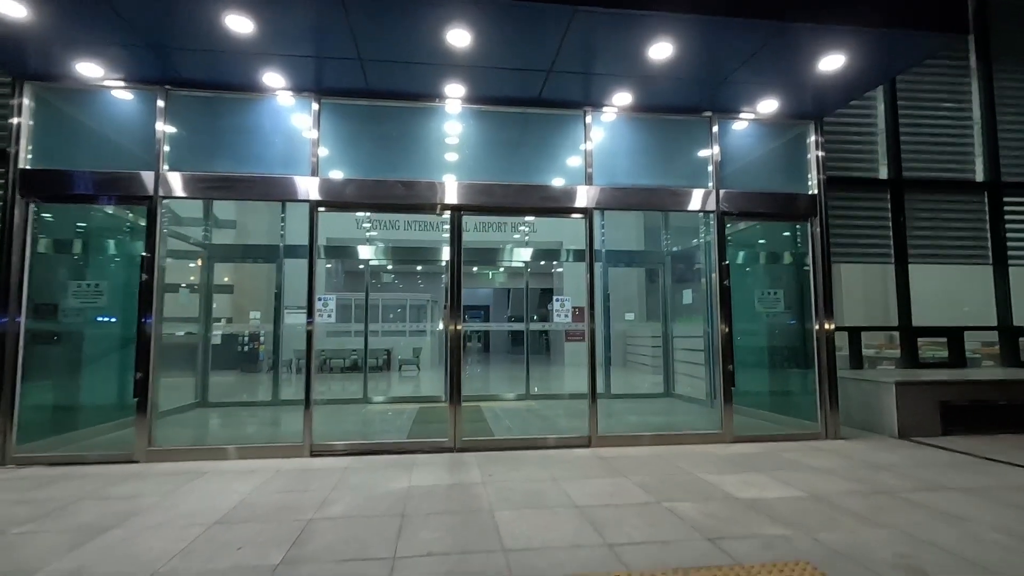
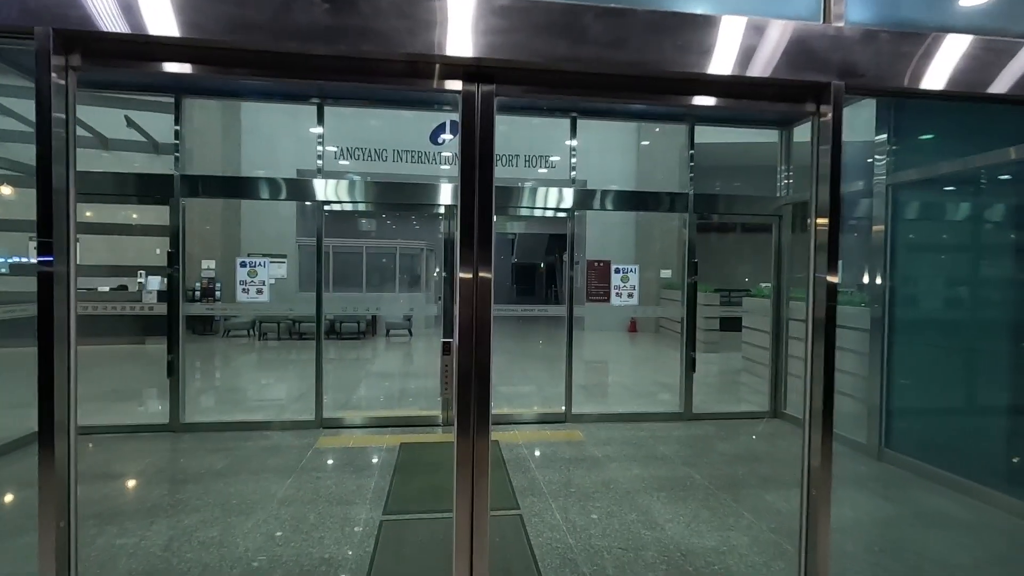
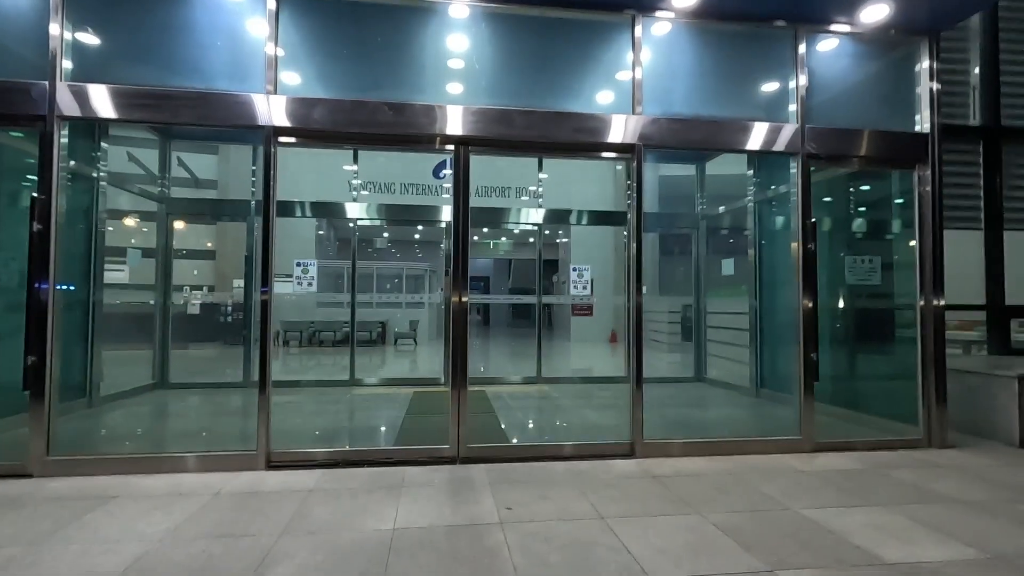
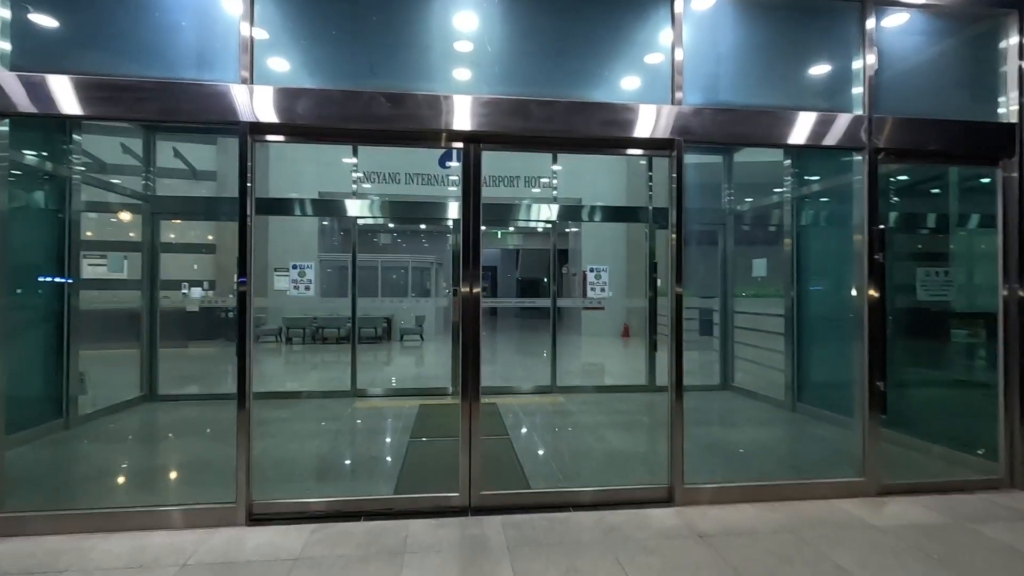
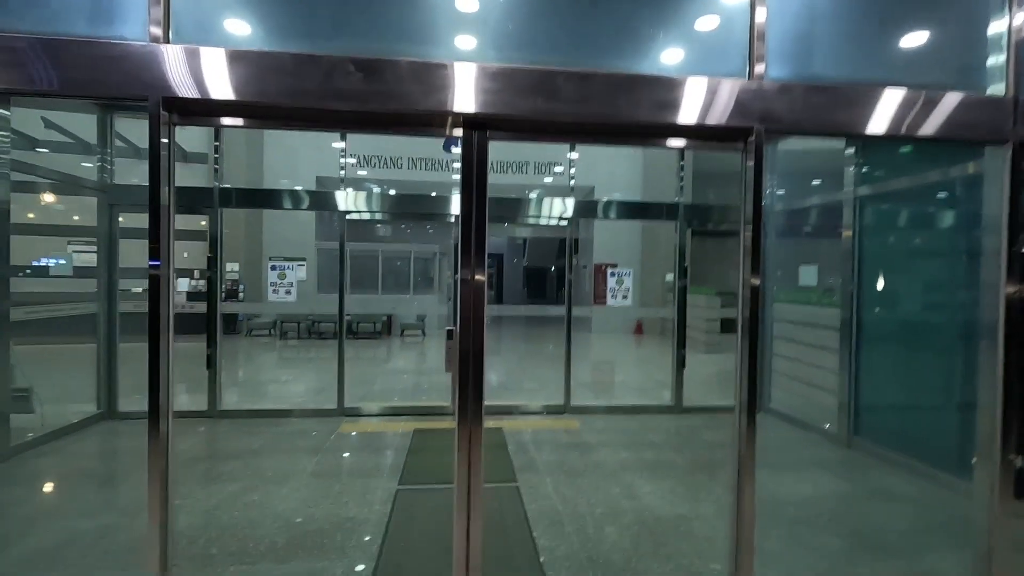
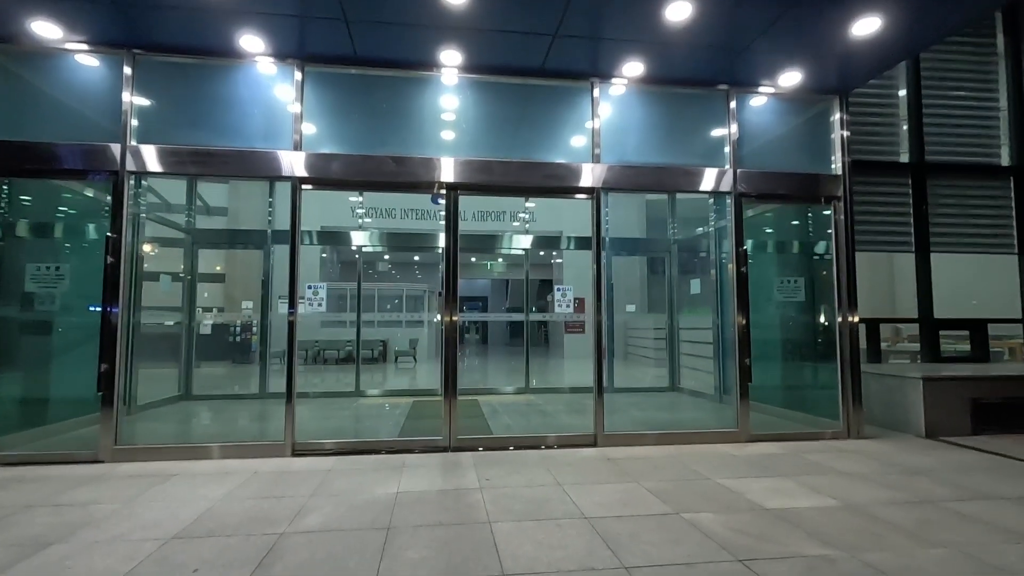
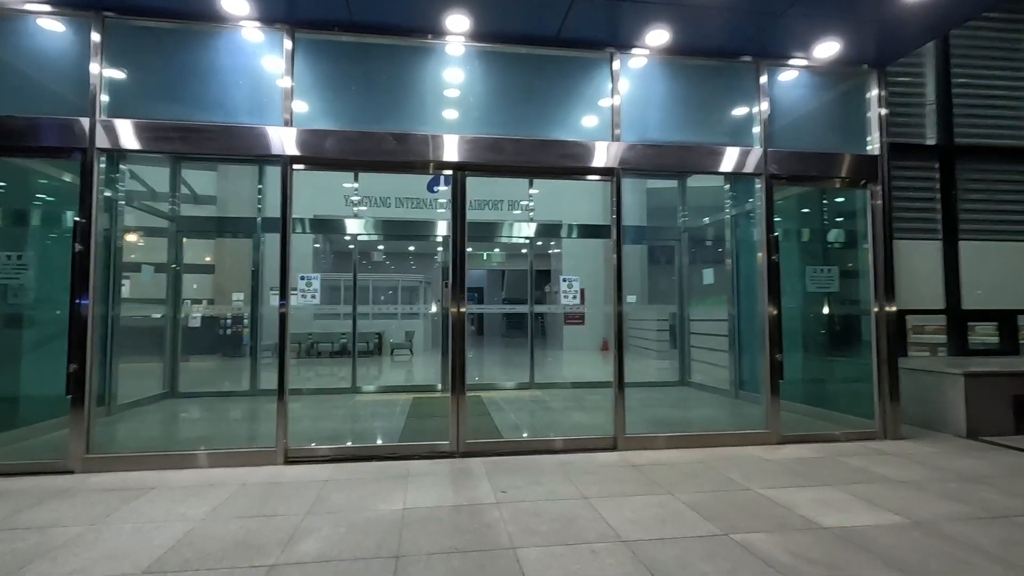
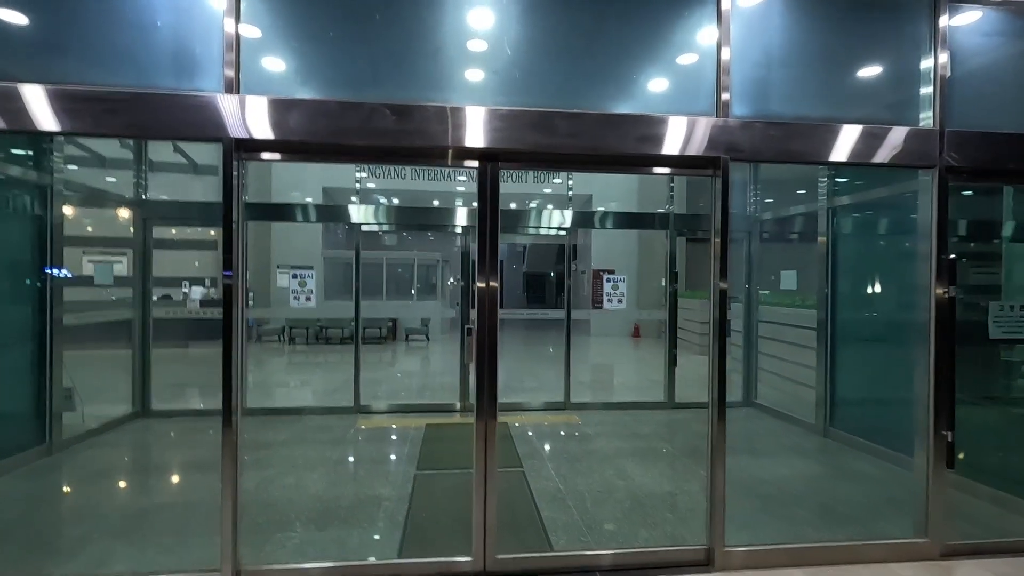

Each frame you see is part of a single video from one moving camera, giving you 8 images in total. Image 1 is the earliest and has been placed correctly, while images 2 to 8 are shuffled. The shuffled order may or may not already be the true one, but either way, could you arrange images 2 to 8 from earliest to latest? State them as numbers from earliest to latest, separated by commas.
6, 7, 3, 4, 8, 5, 2
